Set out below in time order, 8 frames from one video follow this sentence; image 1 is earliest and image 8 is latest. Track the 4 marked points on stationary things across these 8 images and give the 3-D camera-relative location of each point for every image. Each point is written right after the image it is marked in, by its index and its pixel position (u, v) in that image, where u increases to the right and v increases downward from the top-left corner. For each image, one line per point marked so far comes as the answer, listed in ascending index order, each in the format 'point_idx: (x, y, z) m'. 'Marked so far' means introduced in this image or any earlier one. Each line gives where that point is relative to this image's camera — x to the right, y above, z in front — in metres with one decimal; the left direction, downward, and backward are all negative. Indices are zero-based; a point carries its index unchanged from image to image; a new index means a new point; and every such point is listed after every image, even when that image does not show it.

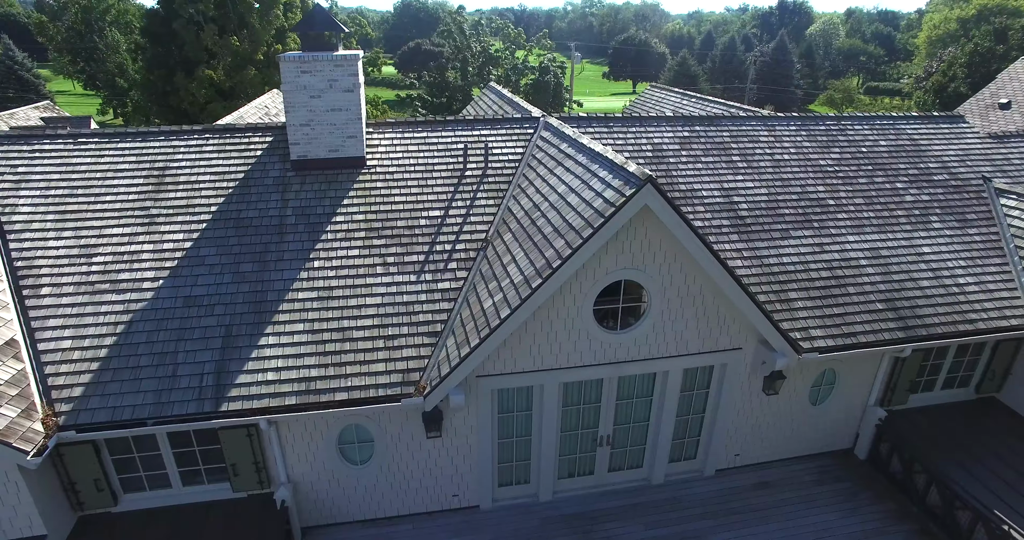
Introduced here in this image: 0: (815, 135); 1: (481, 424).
0: (+6.6, +3.0, +13.0) m
1: (-0.5, -2.3, +9.0) m
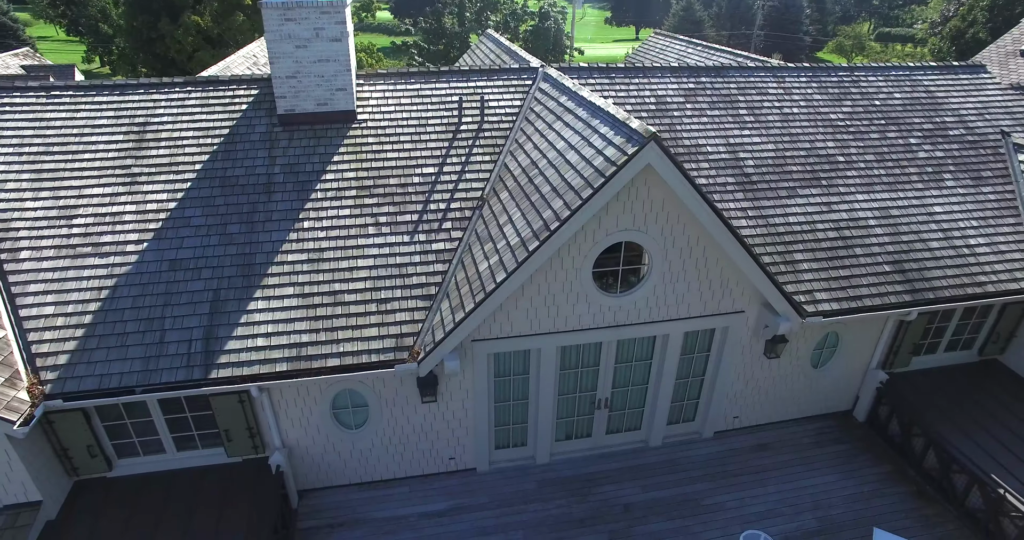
0: (+6.6, +3.8, +12.4) m
1: (-0.5, -1.8, +8.9) m
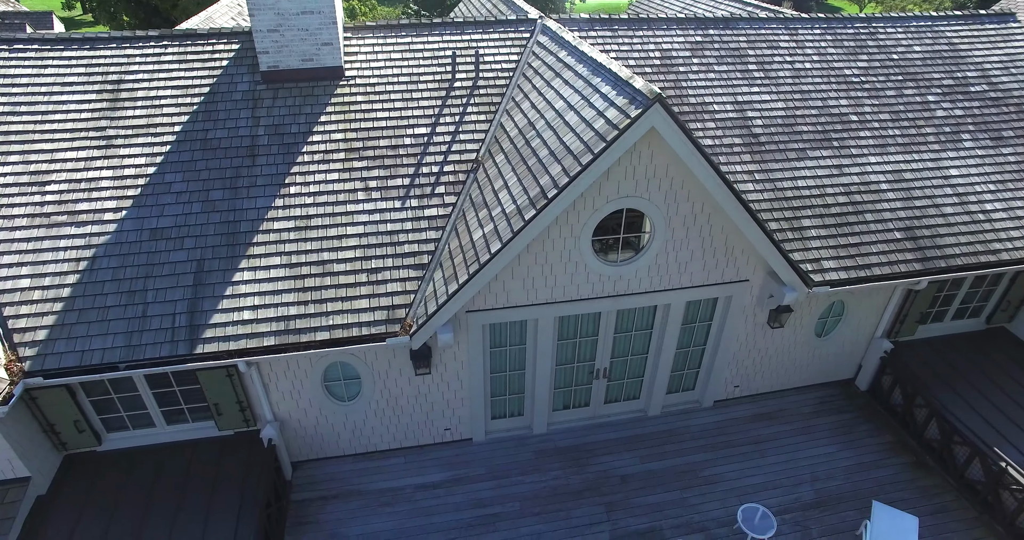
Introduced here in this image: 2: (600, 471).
0: (+6.5, +4.6, +11.7) m
1: (-0.6, -1.3, +8.7) m
2: (+1.4, -3.1, +9.2) m
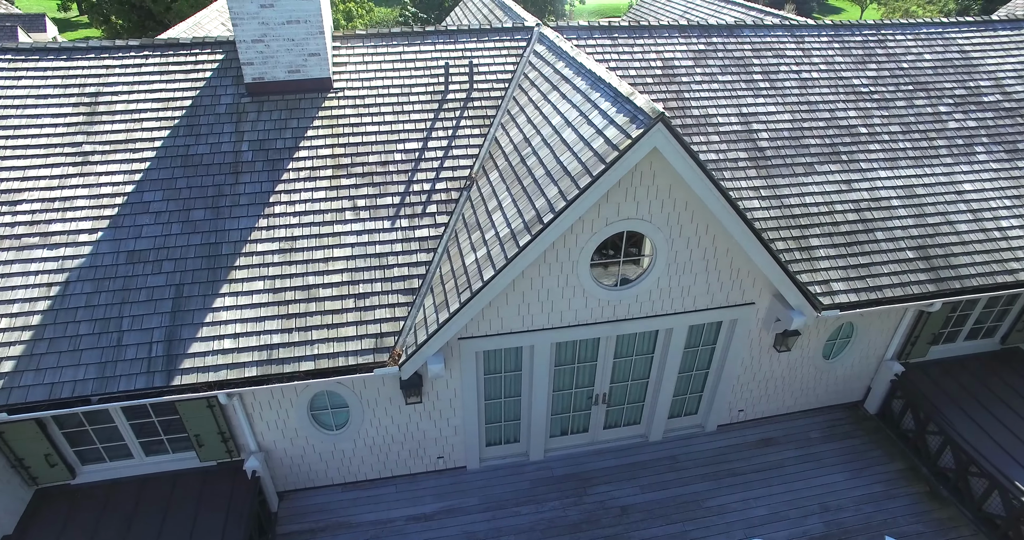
0: (+6.4, +4.3, +11.3) m
1: (-0.7, -1.6, +8.3) m
2: (+1.3, -3.4, +8.8) m
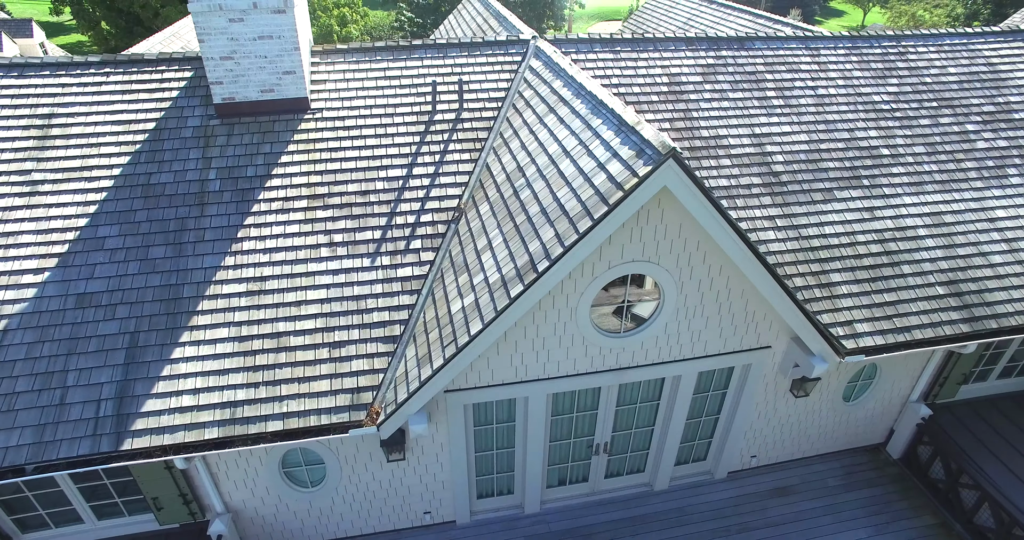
0: (+6.3, +3.7, +10.6) m
1: (-0.8, -2.2, +7.5) m
2: (+1.2, -3.9, +8.0) m
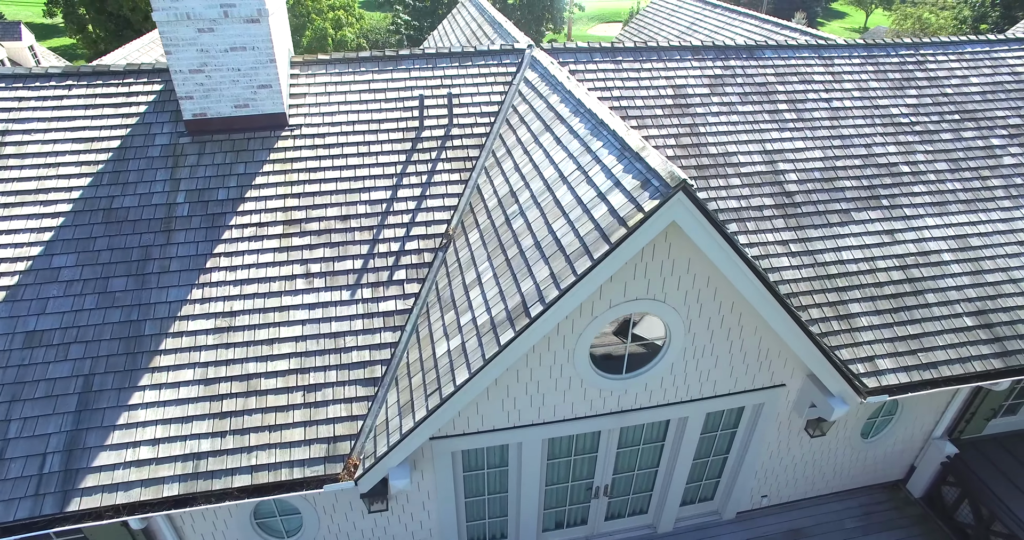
0: (+6.2, +3.4, +9.9) m
1: (-0.8, -2.6, +6.9) m
2: (+1.1, -4.3, +7.4) m
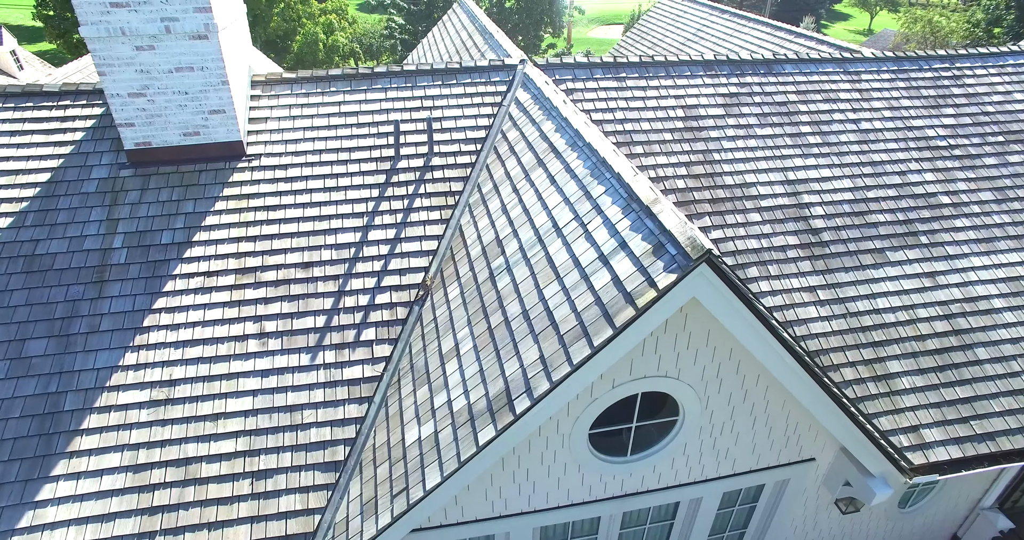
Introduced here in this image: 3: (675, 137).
0: (+6.1, +2.8, +8.9) m
1: (-1.0, -3.2, +5.9) m
2: (+1.0, -4.9, +6.4) m
3: (+2.2, +1.8, +7.8) m
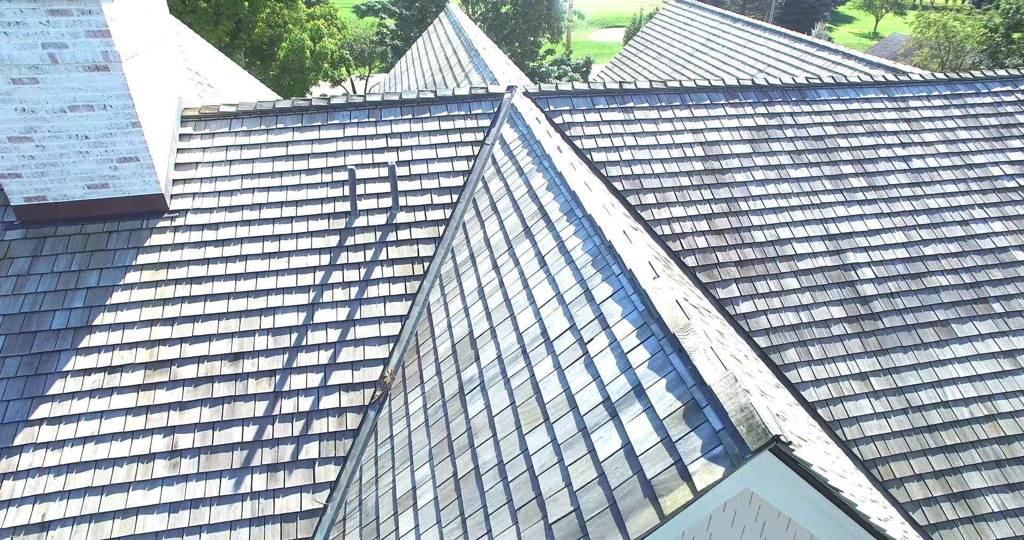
0: (+5.9, +2.0, +7.6) m
1: (-1.1, -4.0, +4.6) m
2: (+0.8, -5.7, +5.1) m
3: (+2.0, +1.0, +6.5) m
